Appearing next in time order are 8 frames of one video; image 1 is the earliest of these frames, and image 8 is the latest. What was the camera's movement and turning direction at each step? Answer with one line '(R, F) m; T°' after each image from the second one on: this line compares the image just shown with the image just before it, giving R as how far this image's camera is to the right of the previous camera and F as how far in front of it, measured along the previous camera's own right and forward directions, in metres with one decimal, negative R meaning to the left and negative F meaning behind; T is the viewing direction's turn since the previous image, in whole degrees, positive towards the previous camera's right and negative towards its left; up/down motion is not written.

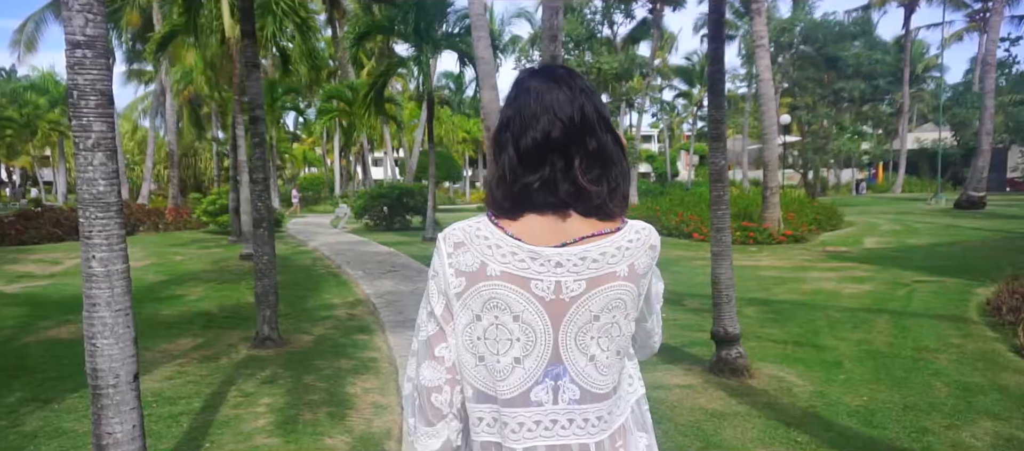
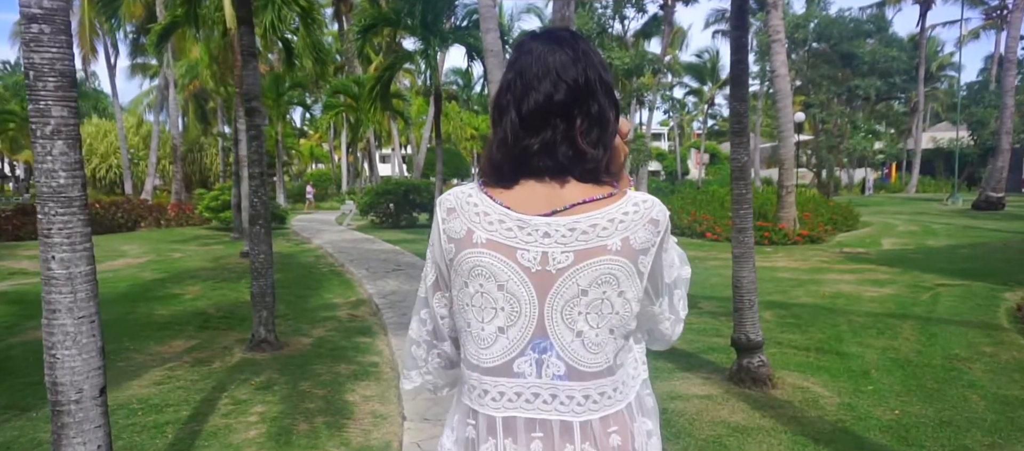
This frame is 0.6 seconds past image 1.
(0.0, +0.3) m; -1°
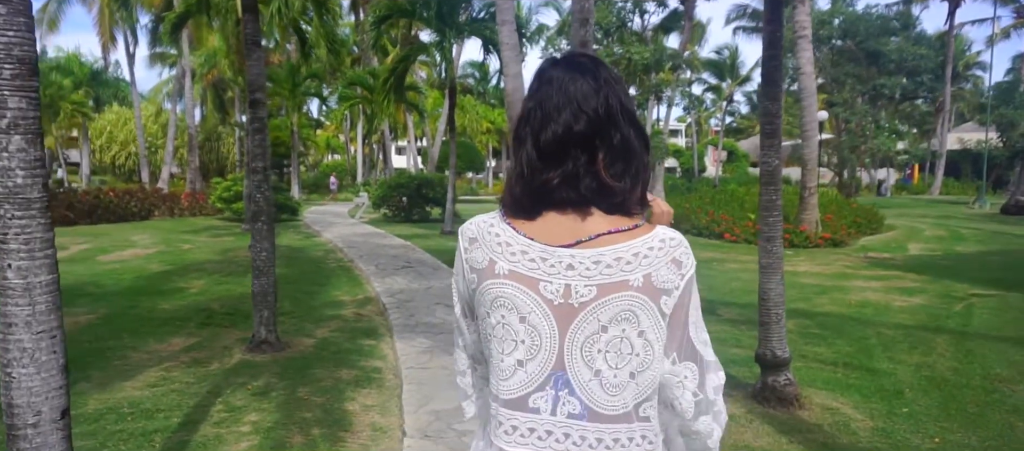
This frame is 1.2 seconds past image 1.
(0.0, +0.3) m; -1°
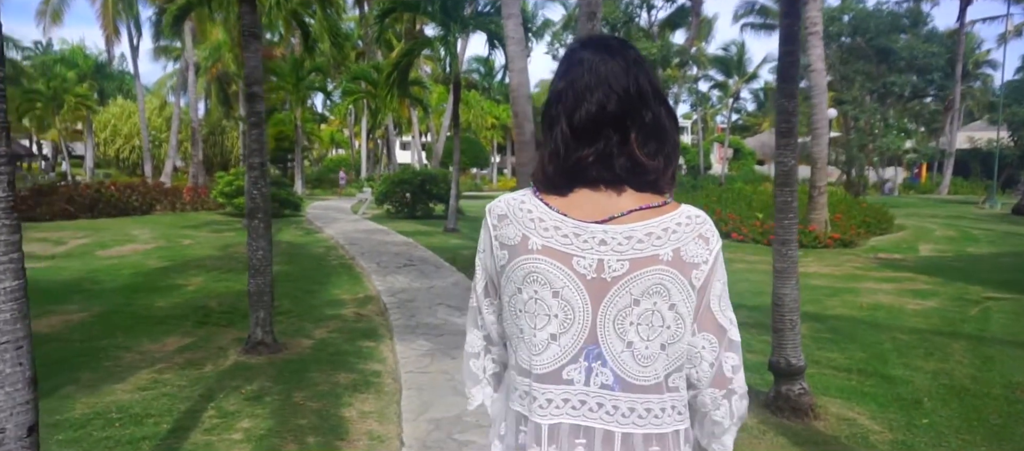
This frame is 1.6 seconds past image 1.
(0.0, +0.2) m; 0°
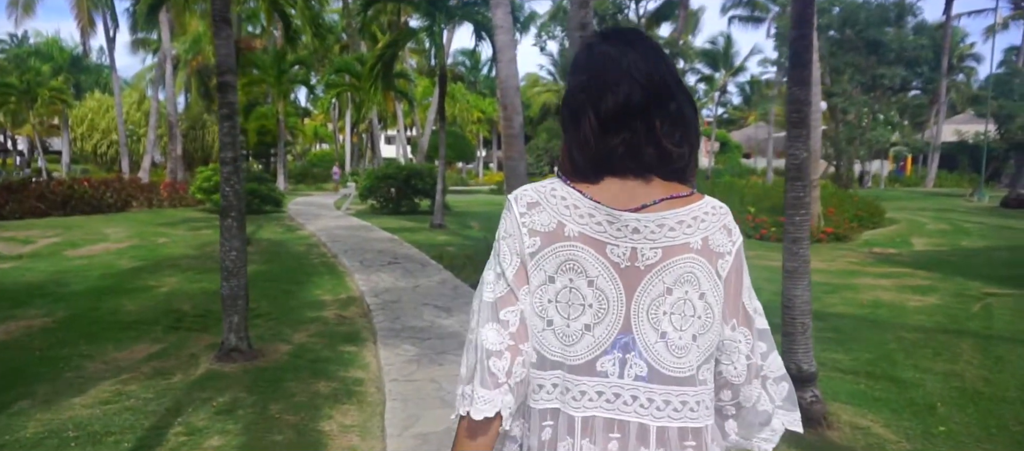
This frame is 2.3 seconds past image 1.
(0.0, +0.3) m; +1°
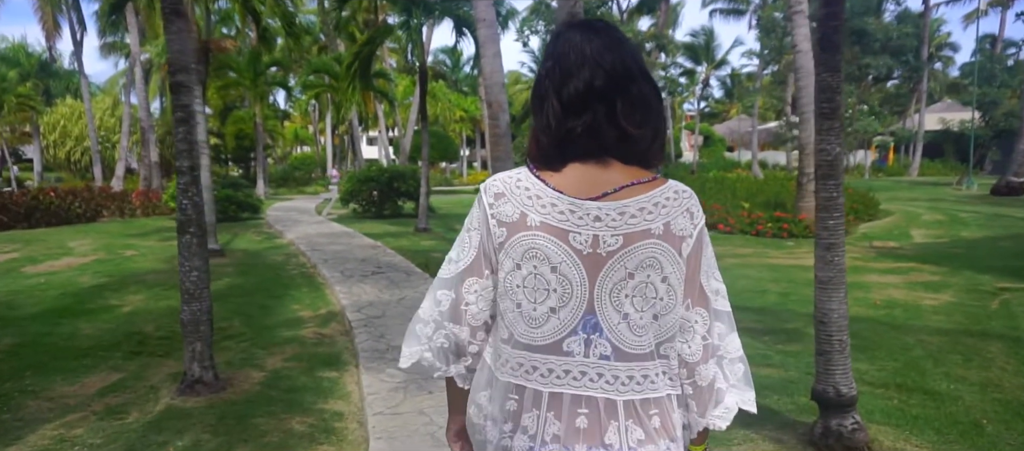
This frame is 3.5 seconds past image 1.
(-0.1, +0.5) m; +1°
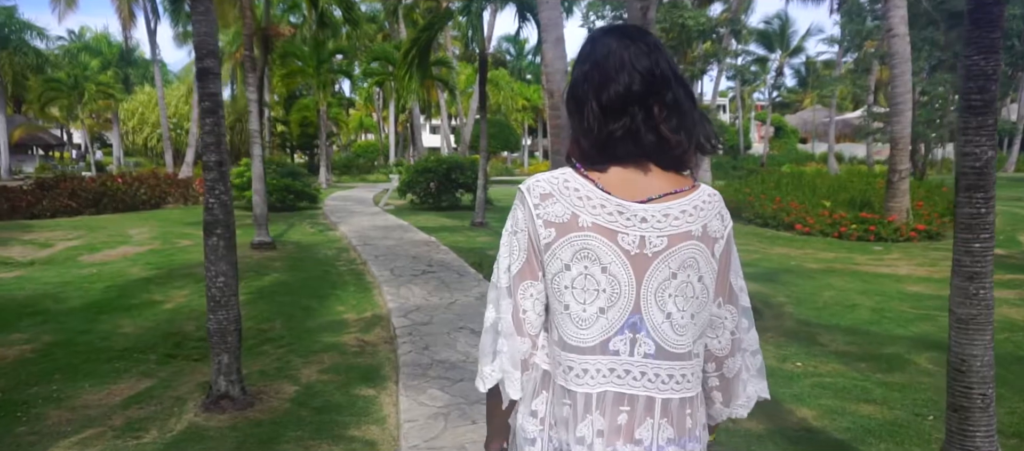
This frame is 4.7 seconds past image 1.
(0.0, +0.6) m; -5°
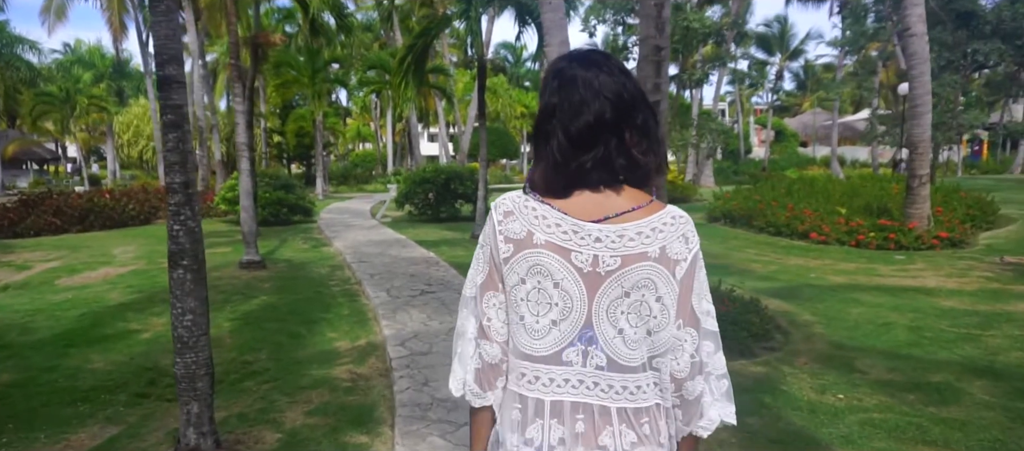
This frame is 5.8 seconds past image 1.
(-0.1, +0.5) m; 0°
